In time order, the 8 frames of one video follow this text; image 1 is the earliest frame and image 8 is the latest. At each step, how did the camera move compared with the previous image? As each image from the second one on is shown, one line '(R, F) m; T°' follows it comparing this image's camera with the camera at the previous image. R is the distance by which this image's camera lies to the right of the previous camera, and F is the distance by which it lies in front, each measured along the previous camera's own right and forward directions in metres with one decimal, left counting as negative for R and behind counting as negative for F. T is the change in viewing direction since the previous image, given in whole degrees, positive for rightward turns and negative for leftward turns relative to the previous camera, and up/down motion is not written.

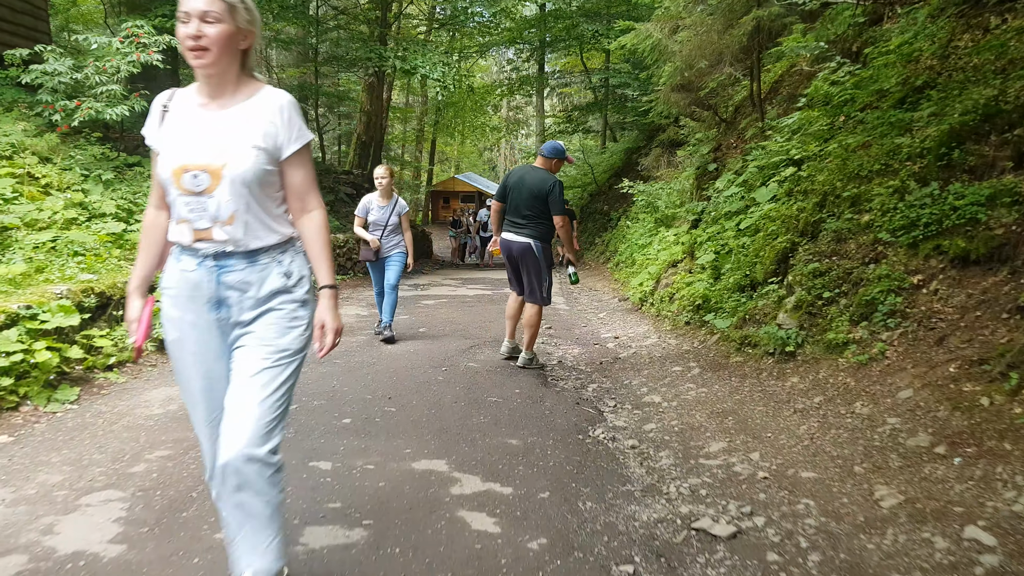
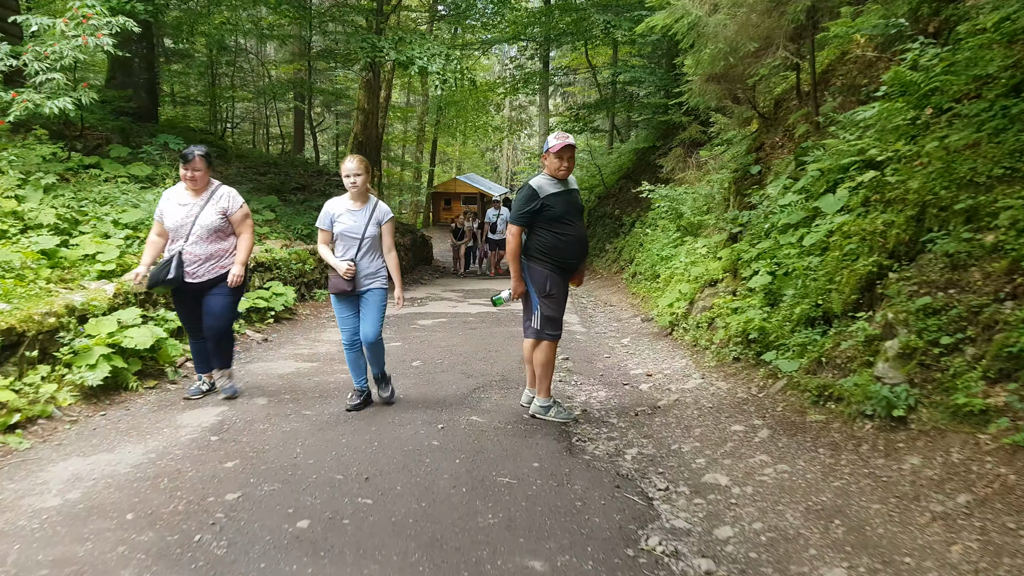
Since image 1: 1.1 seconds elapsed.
(-0.1, +1.1) m; 0°
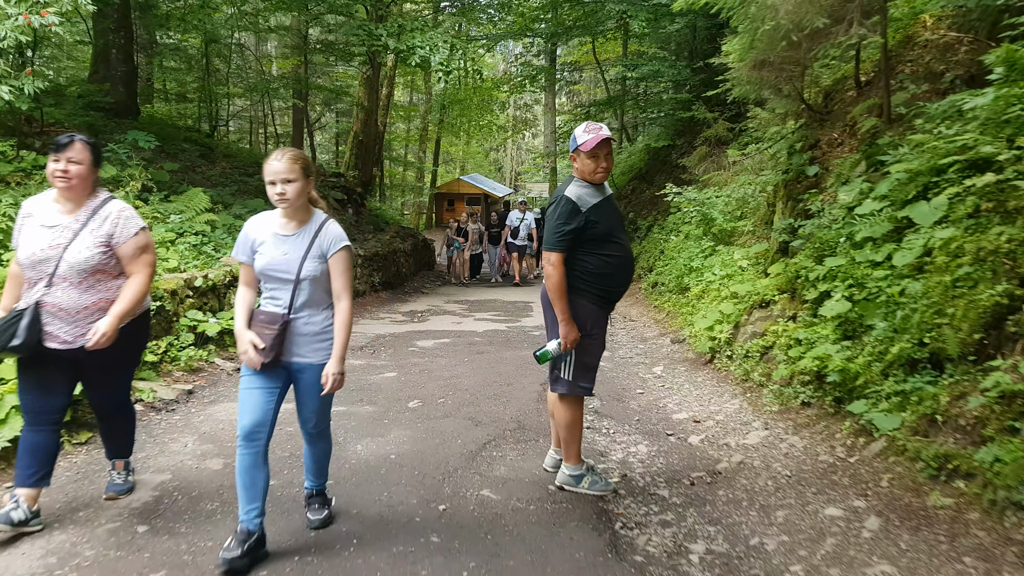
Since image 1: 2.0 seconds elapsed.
(-0.1, +0.9) m; 0°
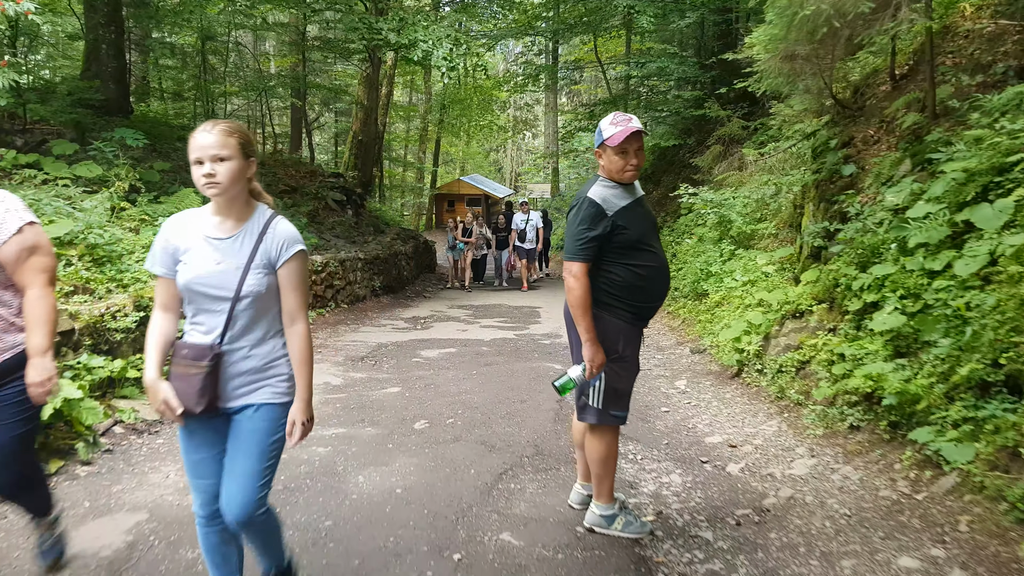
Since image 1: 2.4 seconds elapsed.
(-0.1, +0.4) m; 0°
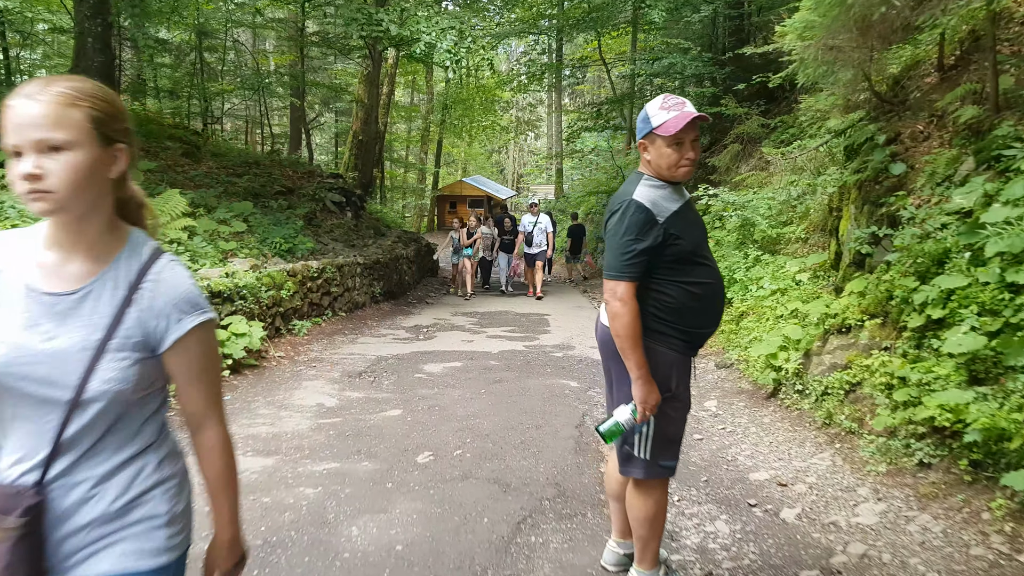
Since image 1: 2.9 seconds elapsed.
(-0.1, +0.5) m; 0°
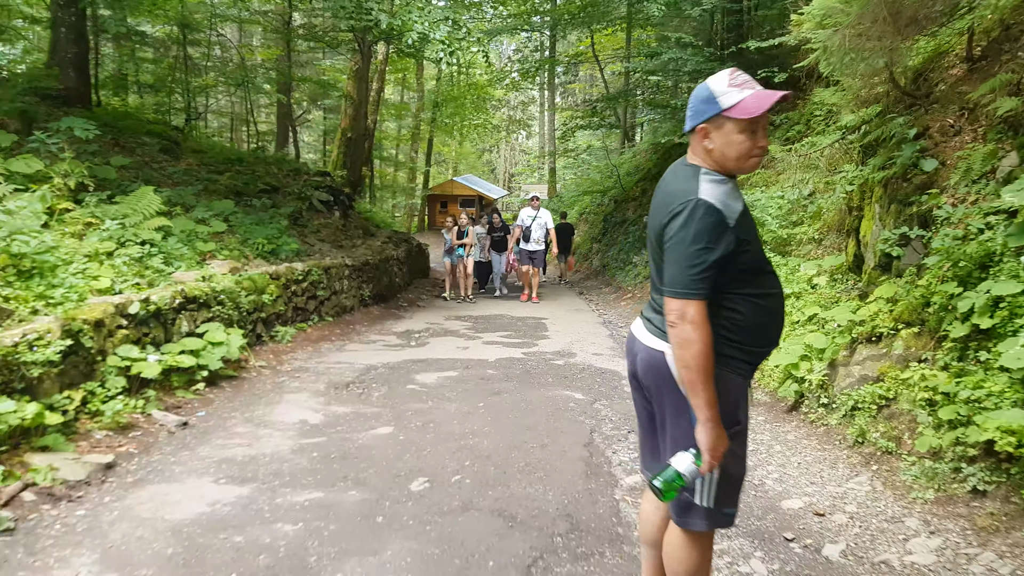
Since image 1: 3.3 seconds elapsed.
(0.0, +0.4) m; +1°
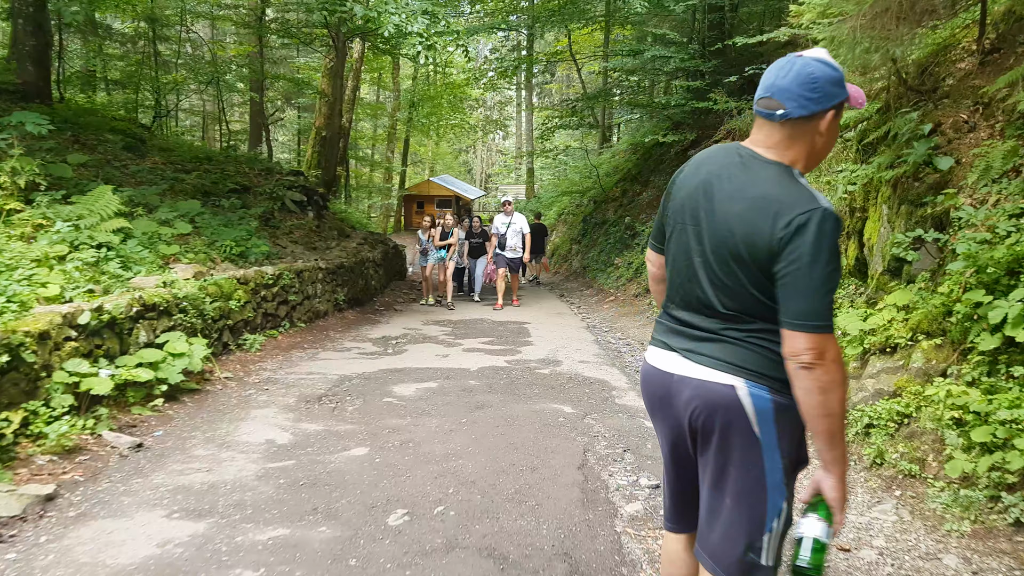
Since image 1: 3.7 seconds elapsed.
(0.0, +0.3) m; +1°
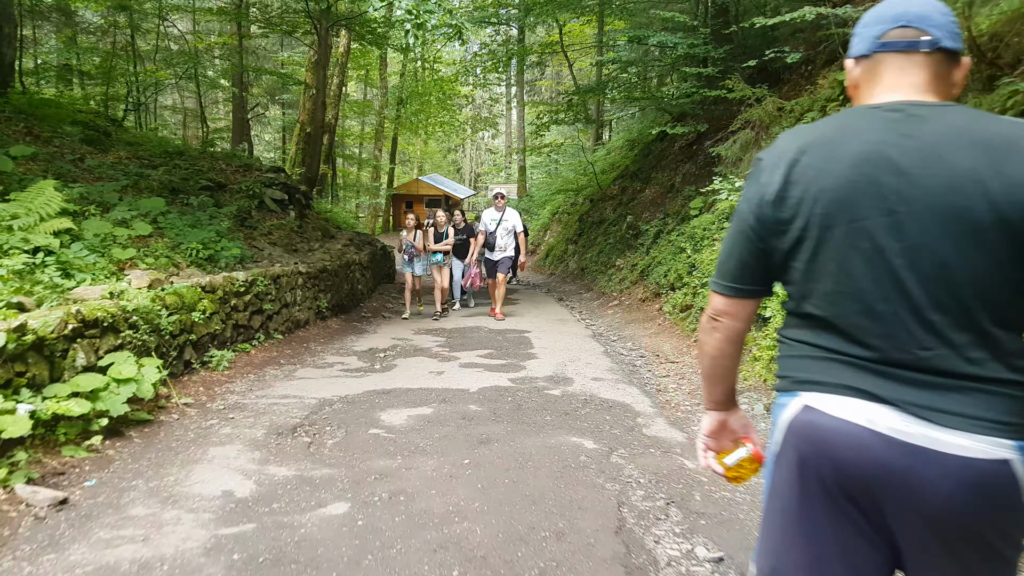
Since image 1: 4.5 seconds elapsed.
(-0.1, +0.7) m; +1°
